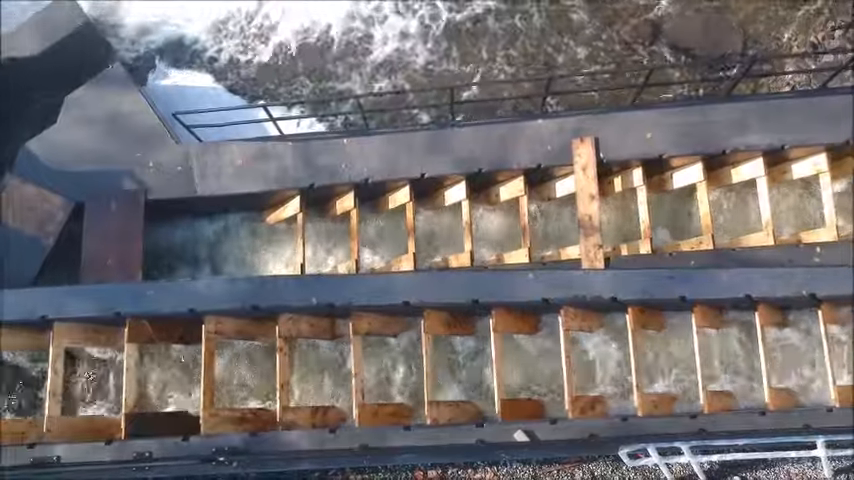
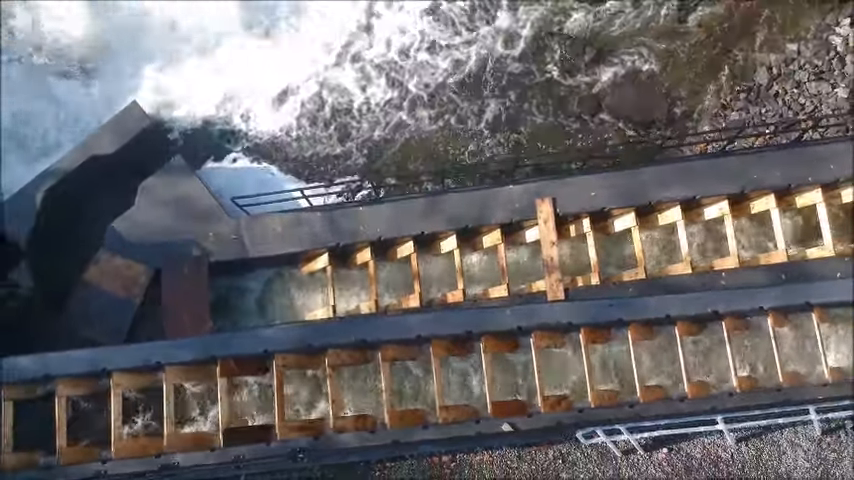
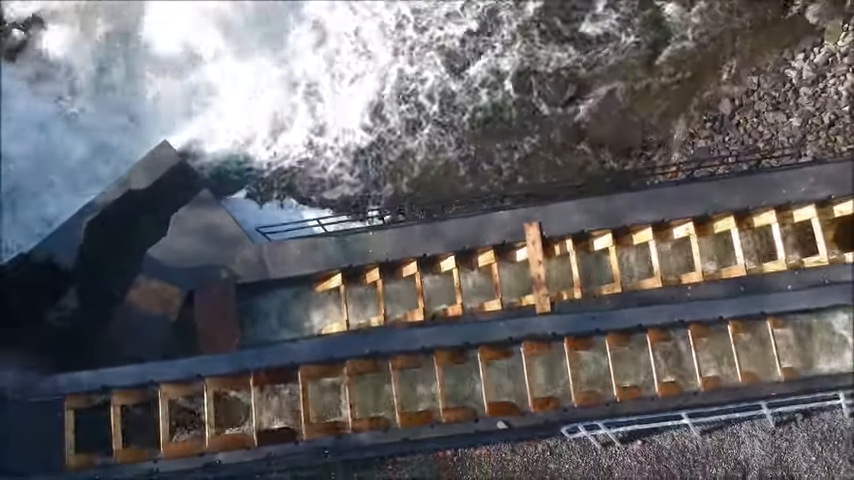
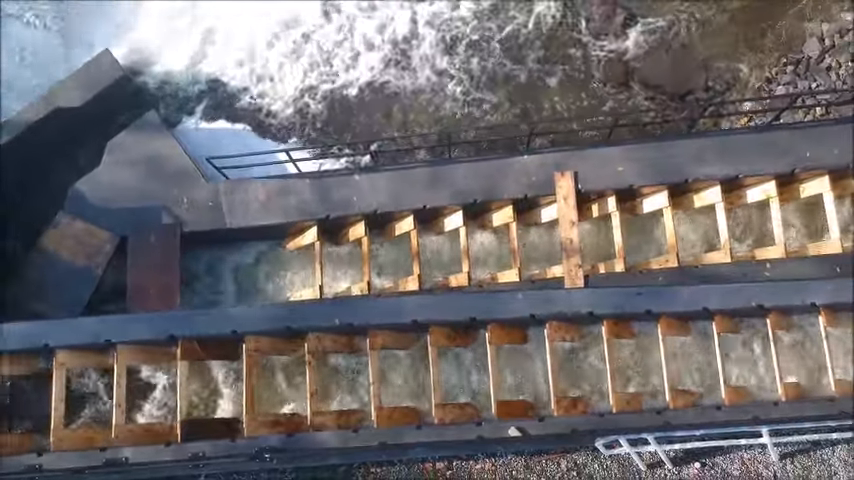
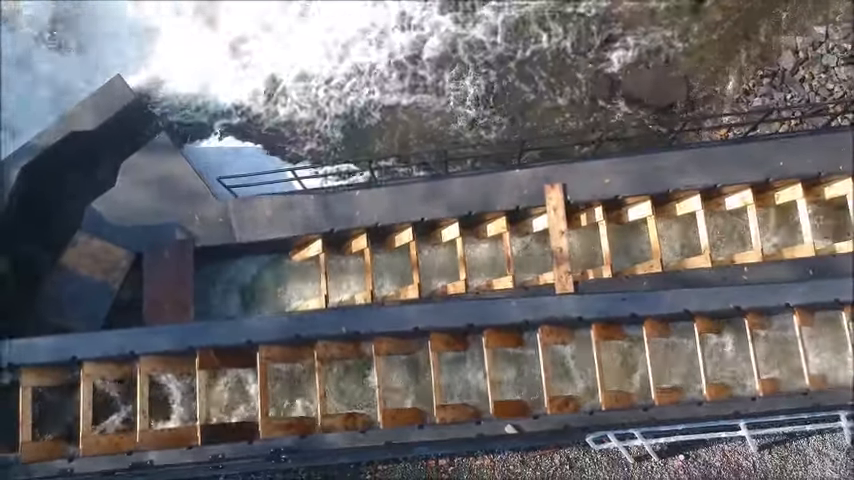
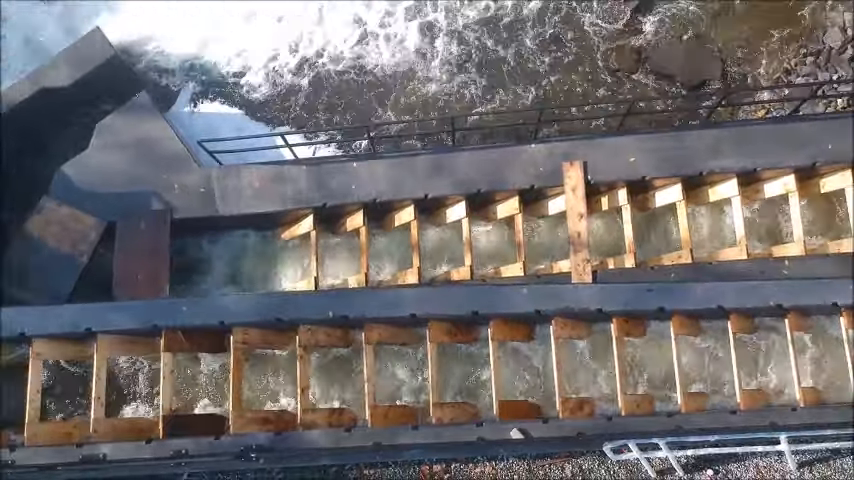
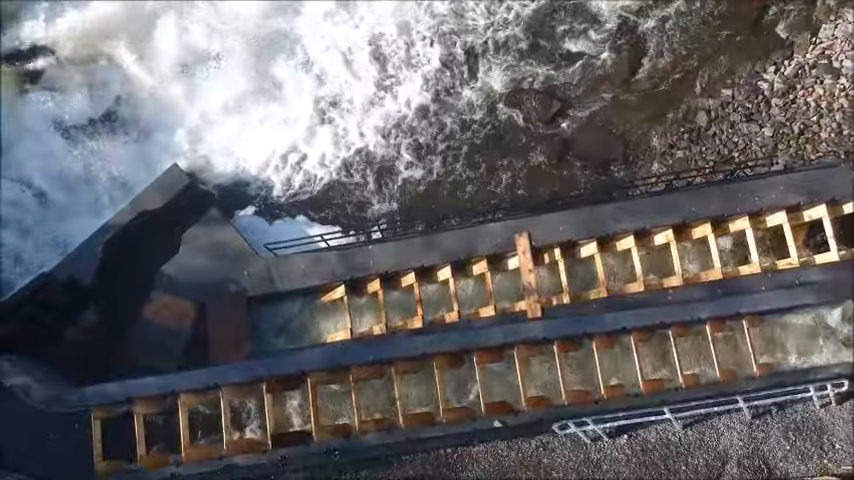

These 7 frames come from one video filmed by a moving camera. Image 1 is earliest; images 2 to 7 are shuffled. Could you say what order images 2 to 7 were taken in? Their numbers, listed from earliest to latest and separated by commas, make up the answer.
6, 4, 5, 2, 3, 7
